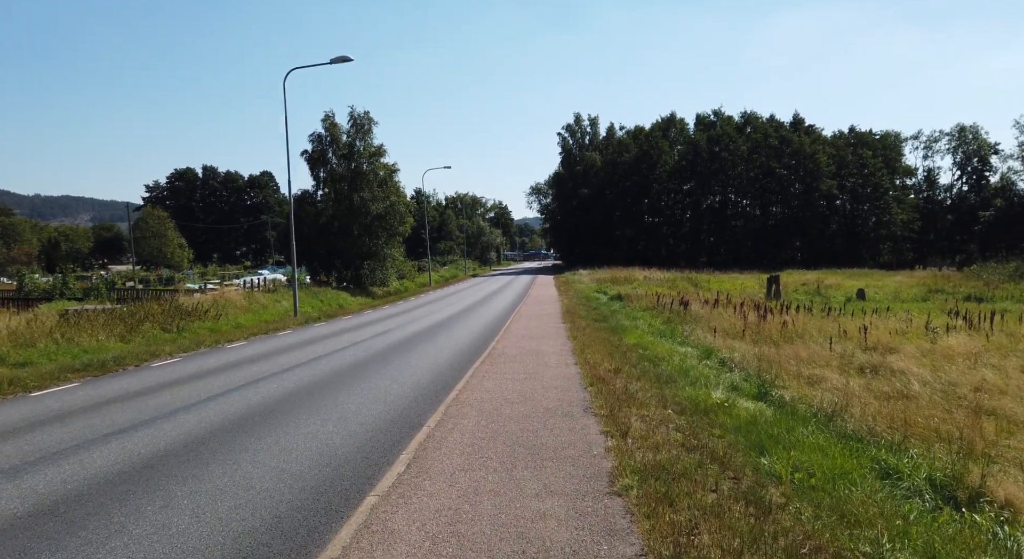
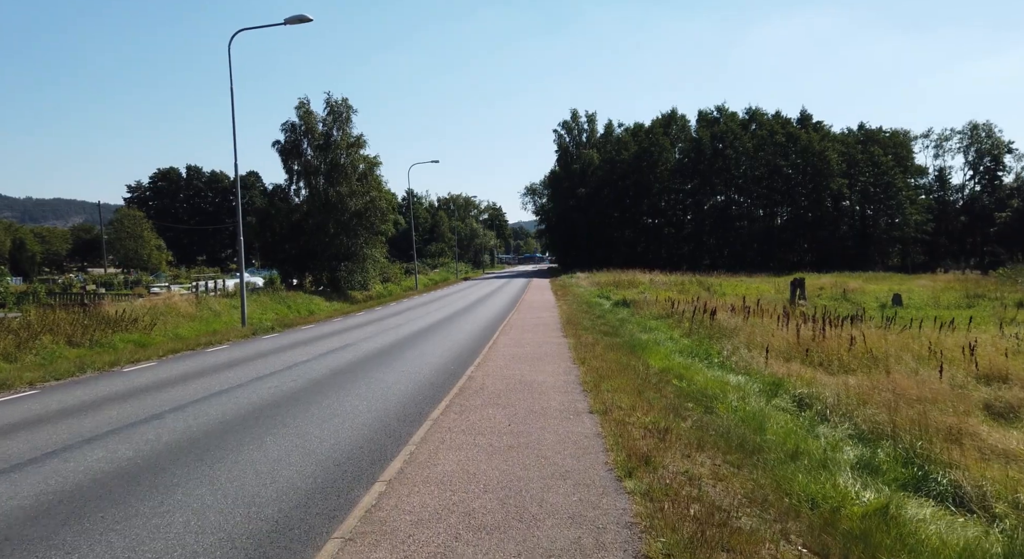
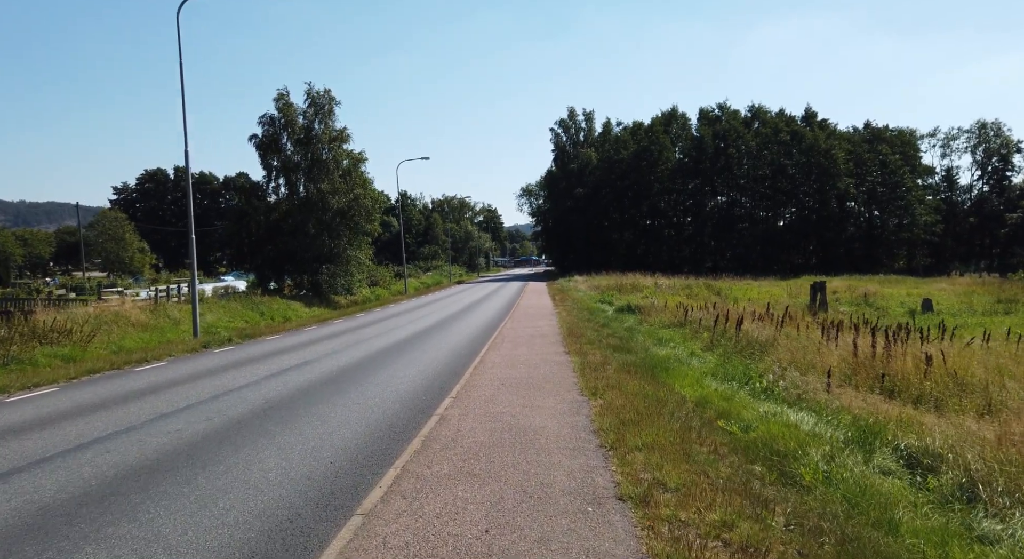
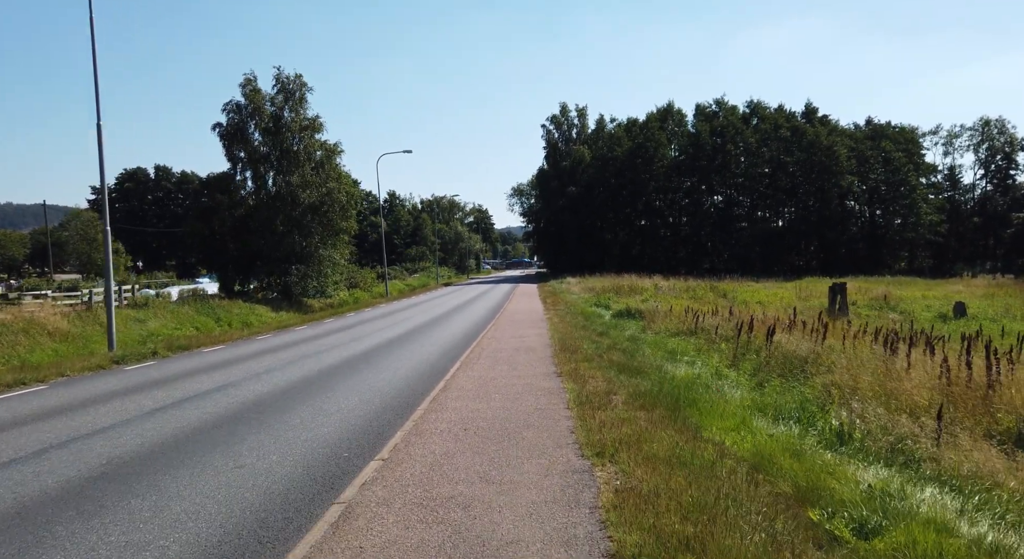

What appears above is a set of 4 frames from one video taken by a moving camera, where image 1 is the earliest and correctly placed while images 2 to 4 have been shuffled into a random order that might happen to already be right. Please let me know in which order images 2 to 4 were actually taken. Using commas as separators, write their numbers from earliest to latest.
2, 3, 4
